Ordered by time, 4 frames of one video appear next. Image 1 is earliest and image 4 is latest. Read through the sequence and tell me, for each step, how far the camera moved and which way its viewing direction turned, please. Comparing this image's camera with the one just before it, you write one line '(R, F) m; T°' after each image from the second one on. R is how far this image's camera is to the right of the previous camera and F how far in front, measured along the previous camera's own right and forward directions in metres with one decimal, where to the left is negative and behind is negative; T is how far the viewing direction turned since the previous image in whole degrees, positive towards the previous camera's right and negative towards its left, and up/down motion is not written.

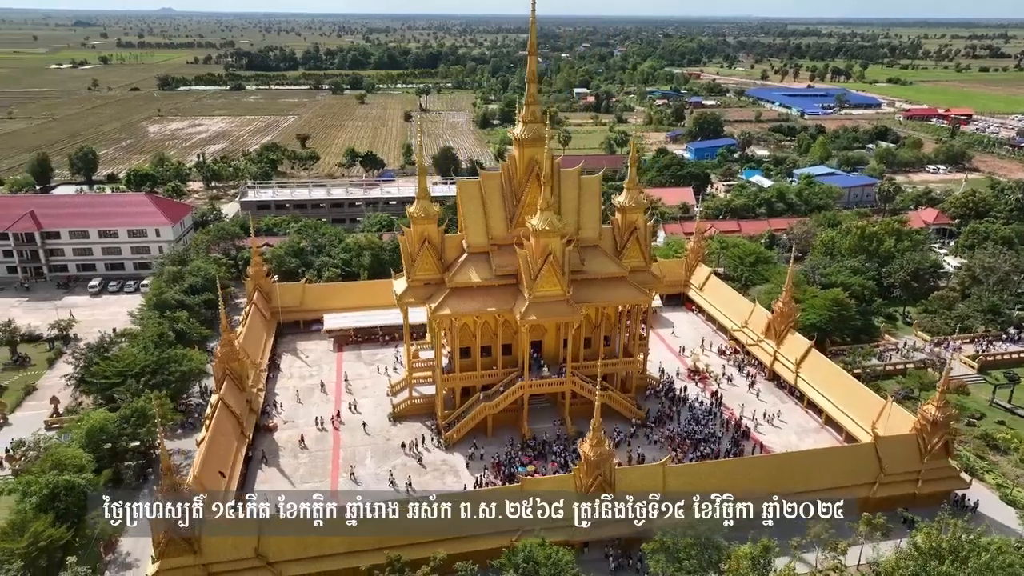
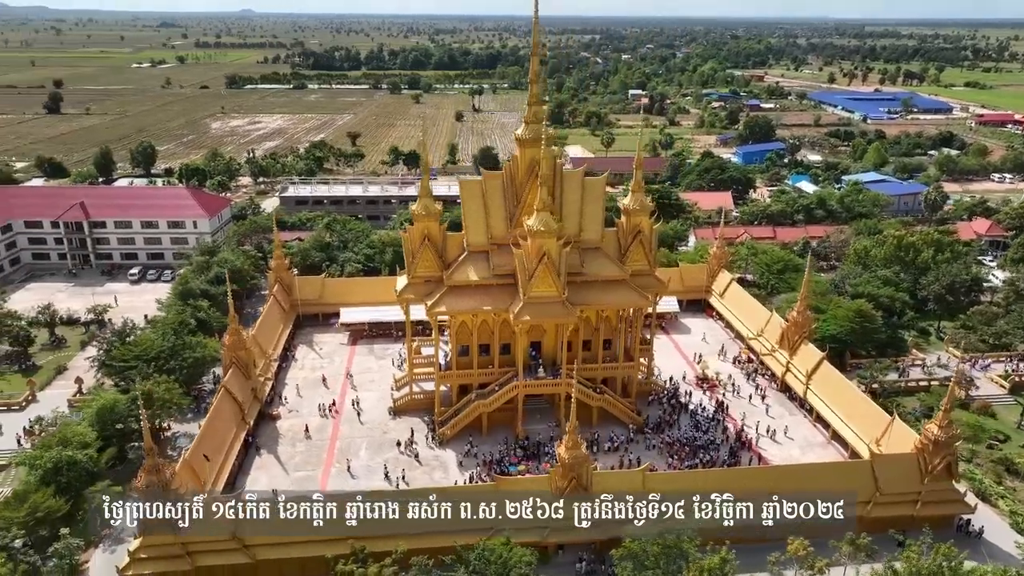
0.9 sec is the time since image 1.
(+2.0, 0.0) m; -5°
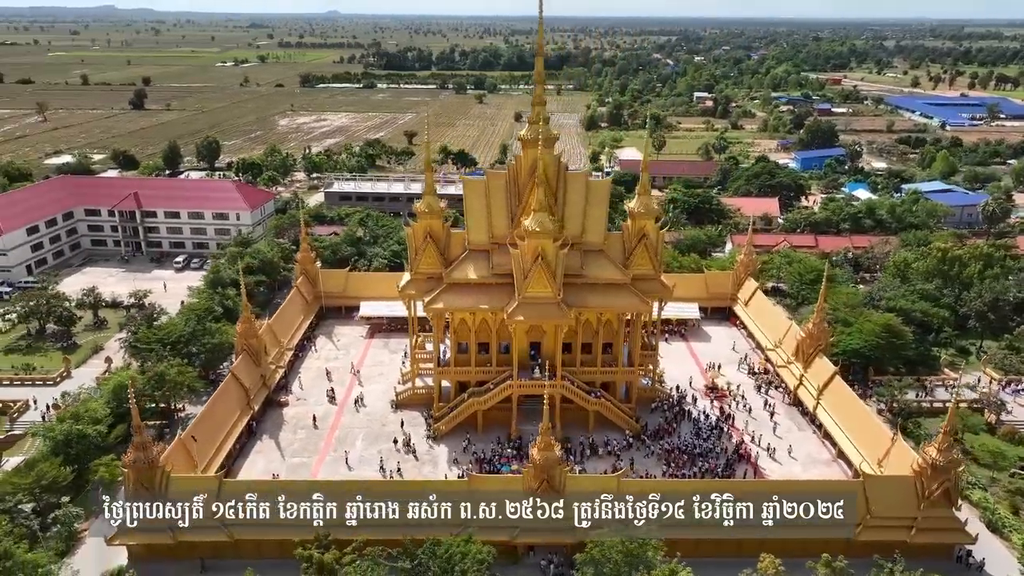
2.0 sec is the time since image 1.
(+2.3, +0.1) m; -5°
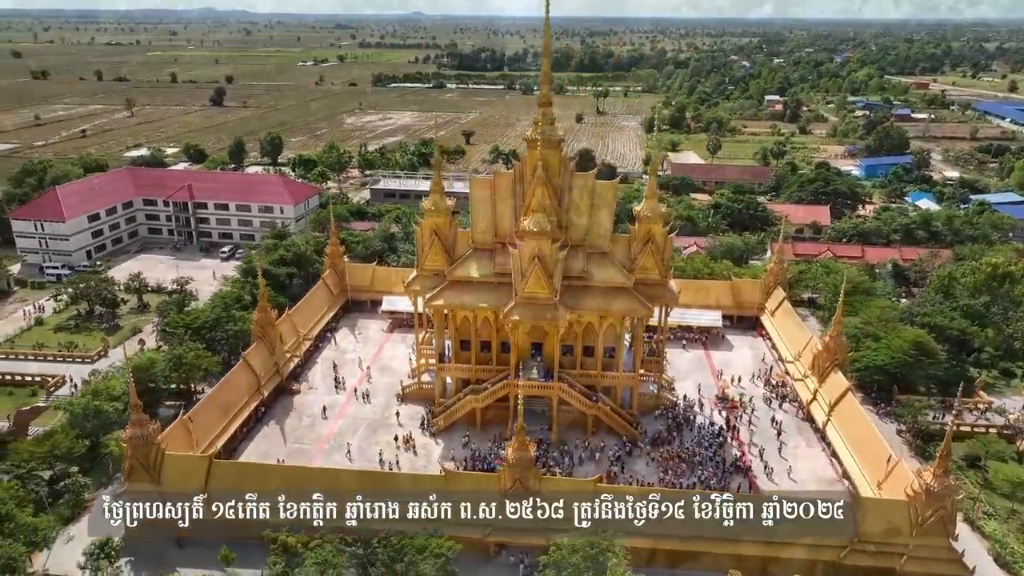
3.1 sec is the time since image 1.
(+2.3, +0.1) m; -6°
